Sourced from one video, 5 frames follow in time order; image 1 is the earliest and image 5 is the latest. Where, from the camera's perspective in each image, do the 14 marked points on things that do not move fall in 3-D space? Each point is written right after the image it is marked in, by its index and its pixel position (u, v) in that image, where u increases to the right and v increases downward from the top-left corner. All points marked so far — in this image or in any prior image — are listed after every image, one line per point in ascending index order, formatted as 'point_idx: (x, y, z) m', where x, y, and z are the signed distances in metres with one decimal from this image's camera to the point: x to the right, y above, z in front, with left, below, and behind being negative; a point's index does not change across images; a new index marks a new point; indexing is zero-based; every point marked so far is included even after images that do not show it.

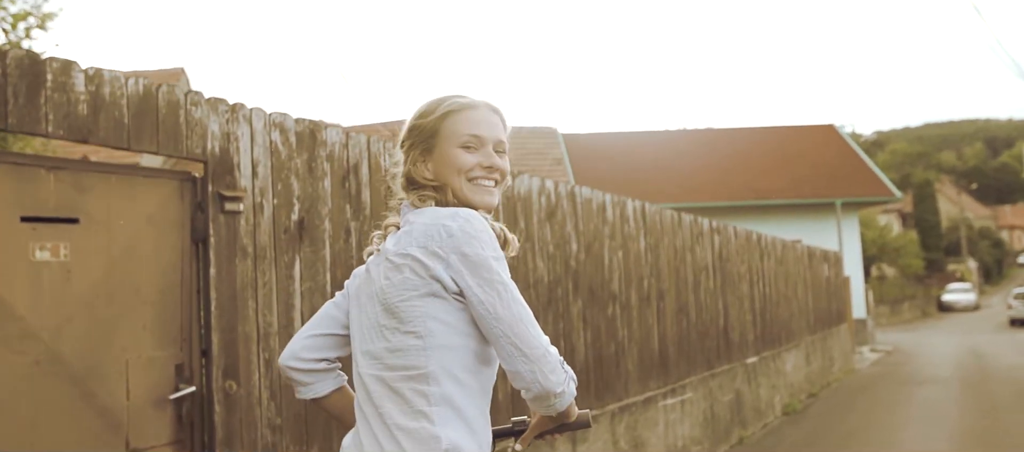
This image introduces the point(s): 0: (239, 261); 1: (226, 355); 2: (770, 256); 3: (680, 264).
0: (-1.2, -0.2, +3.7) m
1: (-1.2, -0.6, +3.6) m
2: (+4.1, -0.5, +13.5) m
3: (+1.8, -0.4, +9.1) m
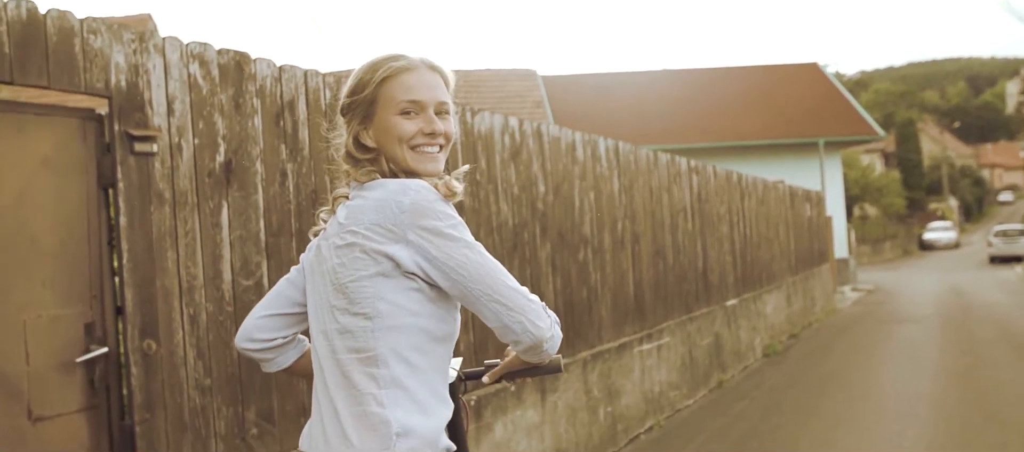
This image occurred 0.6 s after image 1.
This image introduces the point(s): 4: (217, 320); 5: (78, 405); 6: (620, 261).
0: (-1.4, +0.1, +3.4) m
1: (-1.4, -0.3, +3.3) m
2: (+3.7, +0.5, +13.2) m
3: (+1.5, +0.2, +8.8) m
4: (-1.3, -0.4, +3.6) m
5: (-1.6, -0.7, +3.1) m
6: (+1.0, -0.3, +7.8) m
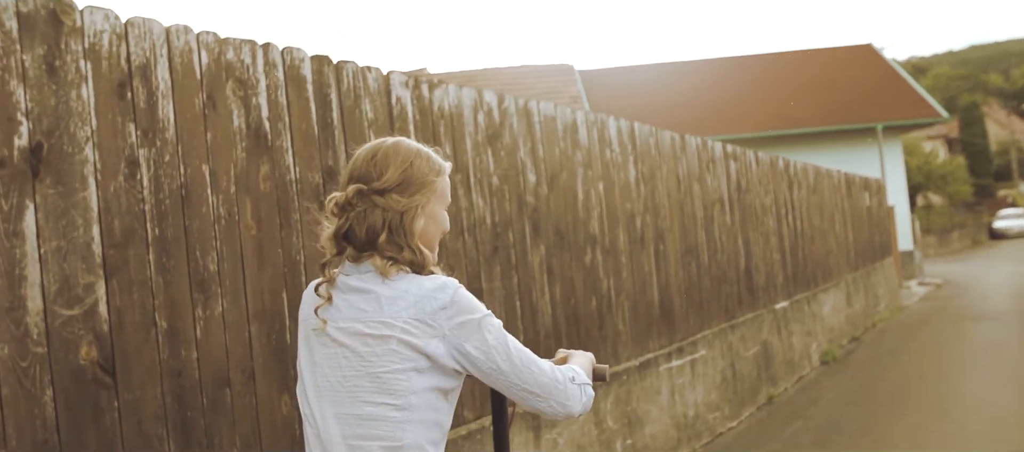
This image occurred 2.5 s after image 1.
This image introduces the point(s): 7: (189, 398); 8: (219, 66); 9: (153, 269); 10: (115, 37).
0: (-1.7, 0.0, +2.4) m
1: (-1.7, -0.4, +2.3) m
2: (+4.1, +0.6, +11.9) m
3: (+1.6, +0.3, +7.6) m
4: (-1.5, -0.4, +2.6) m
5: (-1.9, -0.7, +2.1) m
6: (+1.0, -0.3, +6.6) m
7: (-1.2, -0.6, +3.0) m
8: (-1.1, +0.6, +3.3) m
9: (-1.3, -0.2, +3.0) m
10: (-1.4, +0.7, +2.9) m
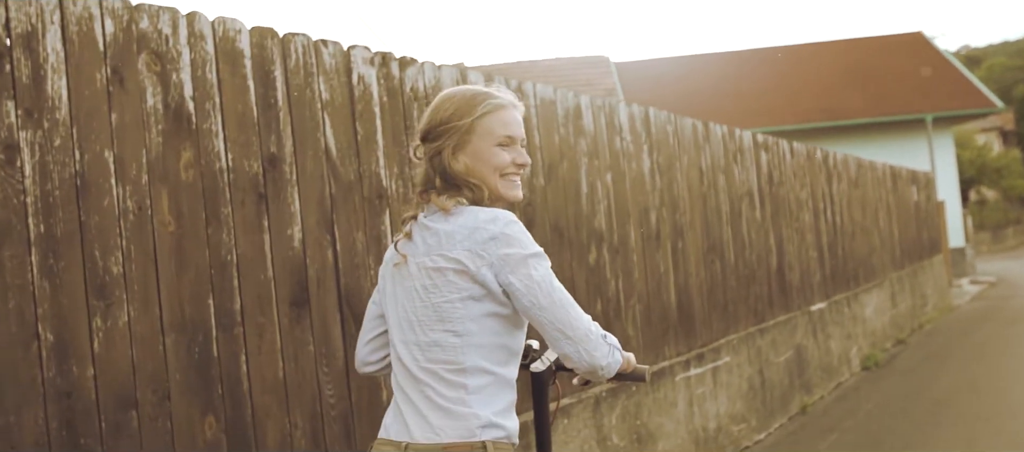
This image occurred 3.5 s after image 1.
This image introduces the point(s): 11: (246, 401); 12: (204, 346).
0: (-1.9, 0.0, +1.9) m
1: (-1.9, -0.4, +1.9) m
2: (+4.3, +0.6, +11.1) m
3: (+1.6, +0.3, +7.0) m
4: (-1.7, -0.4, +2.1) m
5: (-2.1, -0.7, +1.7) m
6: (+1.0, -0.3, +6.0) m
7: (-1.3, -0.6, +2.6) m
8: (-1.3, +0.6, +2.8) m
9: (-1.4, -0.1, +2.5) m
10: (-1.5, +0.7, +2.5) m
11: (-1.0, -0.6, +3.1) m
12: (-1.1, -0.4, +2.9) m
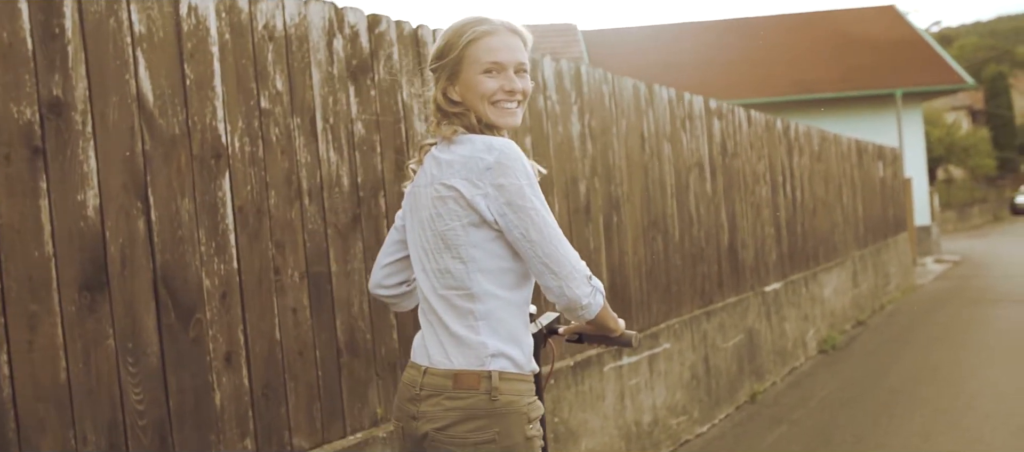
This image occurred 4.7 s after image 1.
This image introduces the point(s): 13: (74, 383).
0: (-2.3, +0.1, +1.2) m
1: (-2.3, -0.3, +1.2) m
2: (+3.6, +0.9, +10.6) m
3: (+1.1, +0.5, +6.4) m
4: (-2.1, -0.3, +1.4) m
5: (-2.5, -0.6, +1.0) m
6: (+0.5, -0.1, +5.4) m
7: (-1.8, -0.5, +1.9) m
8: (-1.7, +0.7, +2.1) m
9: (-1.9, 0.0, +1.8) m
10: (-2.0, +0.8, +1.8) m
11: (-1.5, -0.5, +2.4) m
12: (-1.5, -0.3, +2.3) m
13: (-1.3, -0.5, +2.6) m
